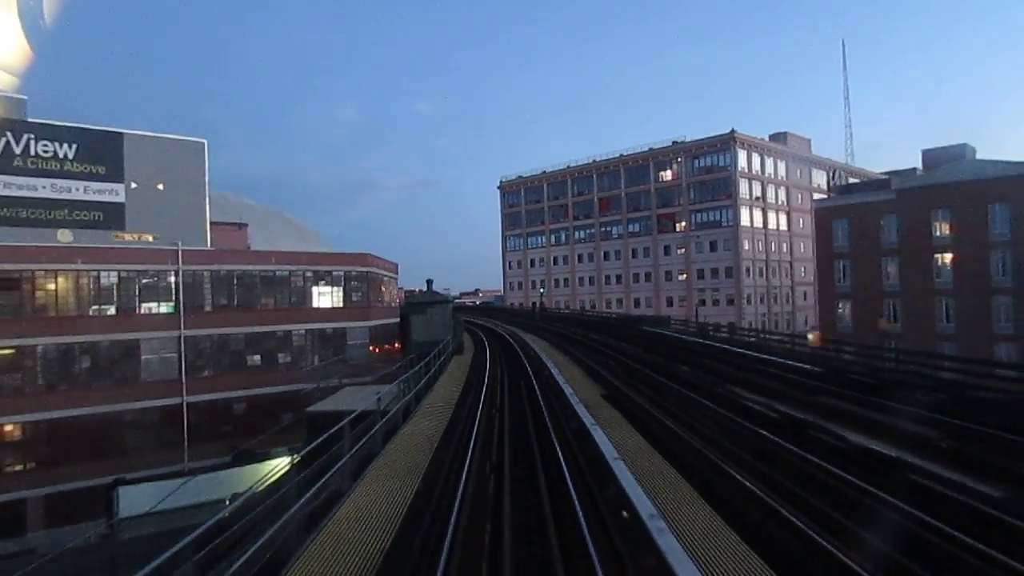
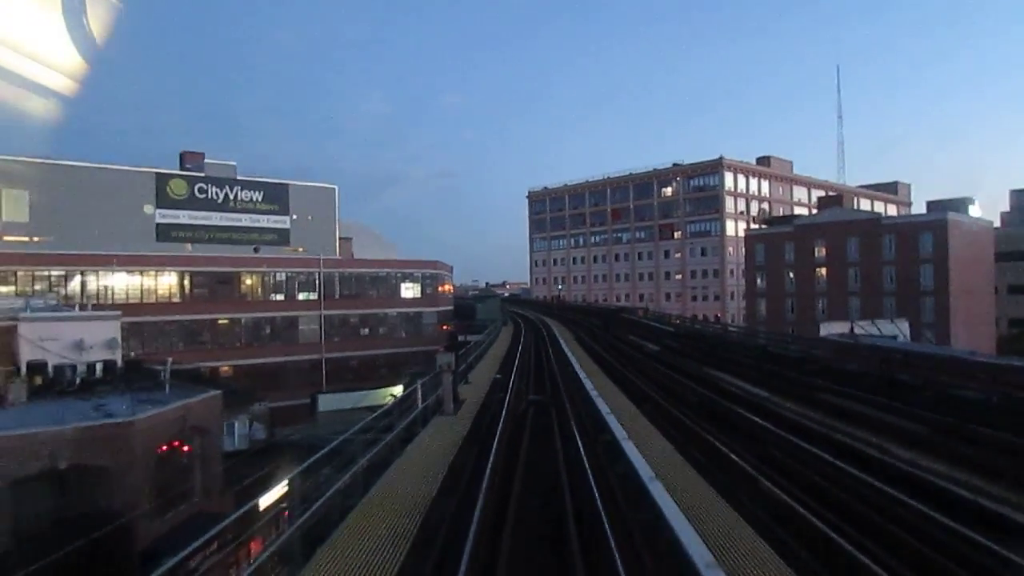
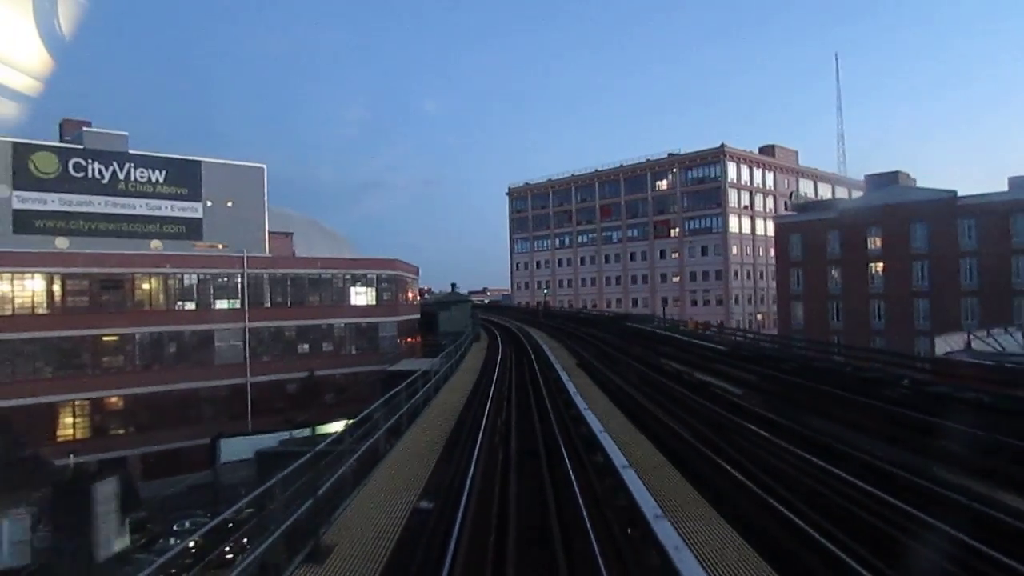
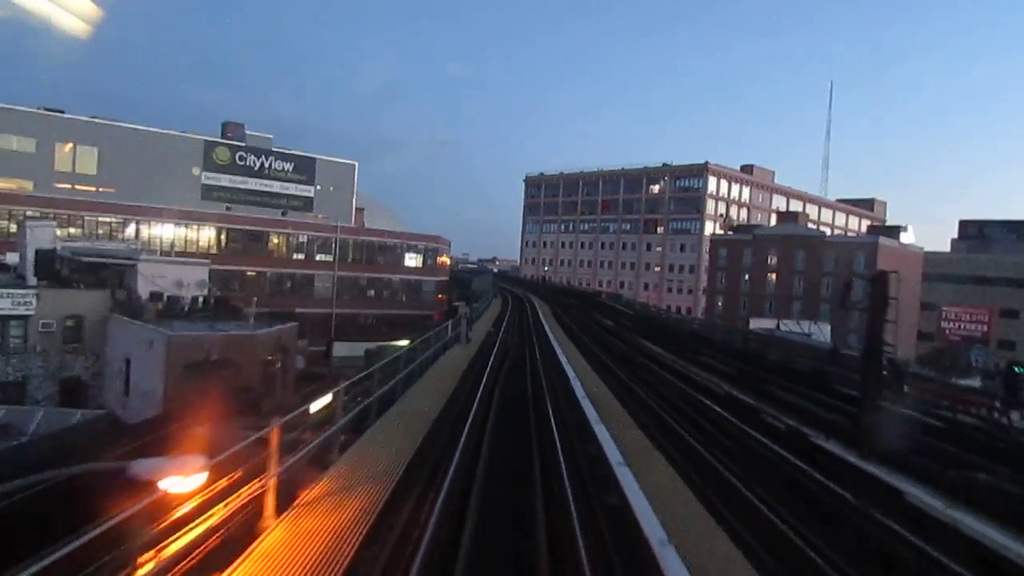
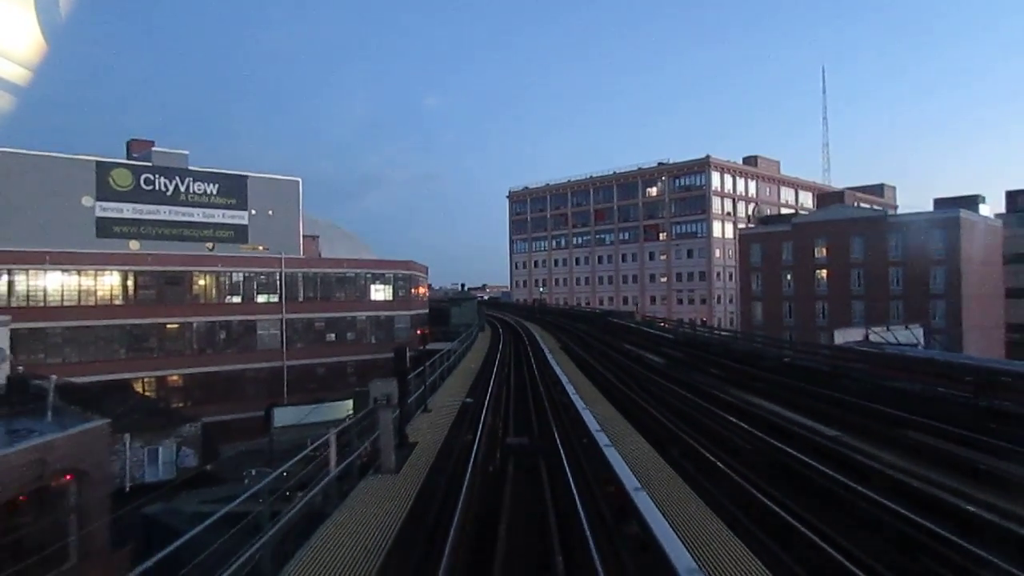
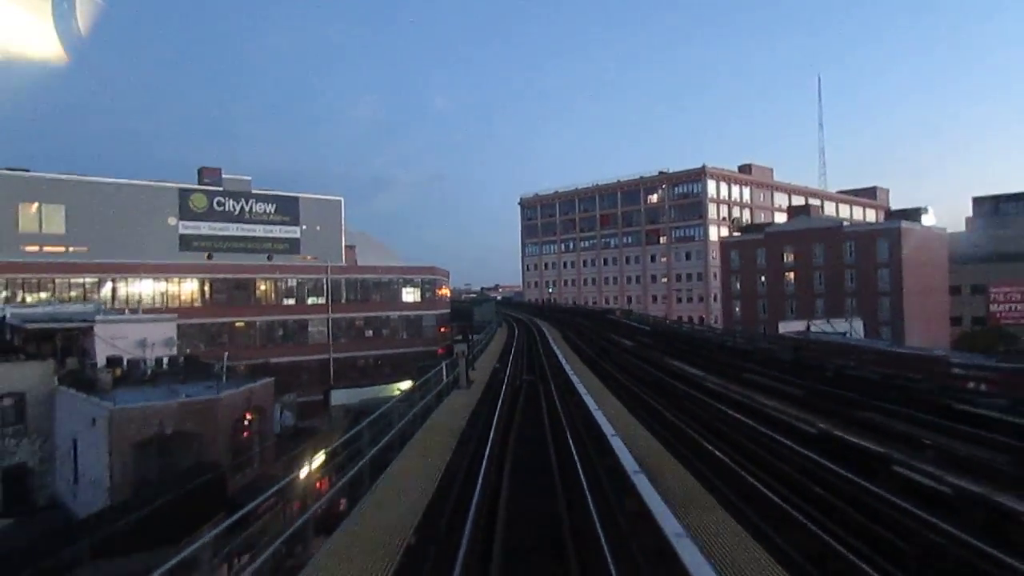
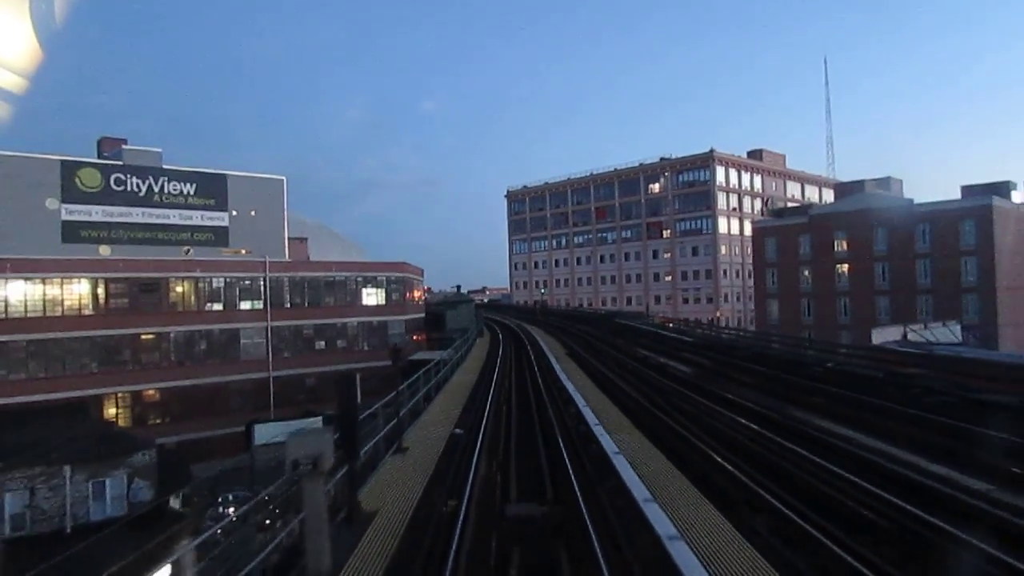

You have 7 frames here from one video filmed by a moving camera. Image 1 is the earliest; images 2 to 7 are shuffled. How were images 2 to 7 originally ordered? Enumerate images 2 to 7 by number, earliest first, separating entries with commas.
3, 7, 5, 2, 6, 4
